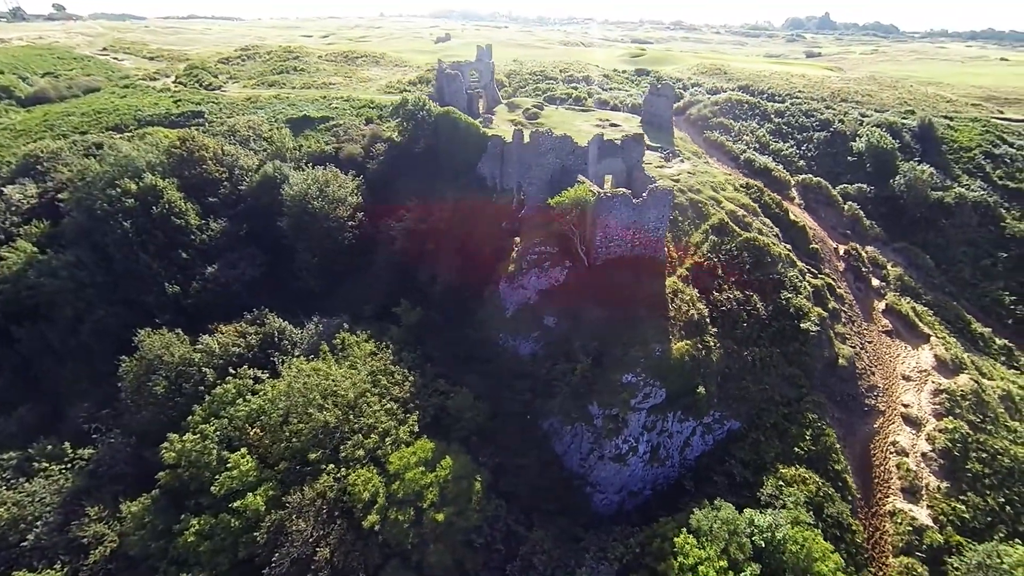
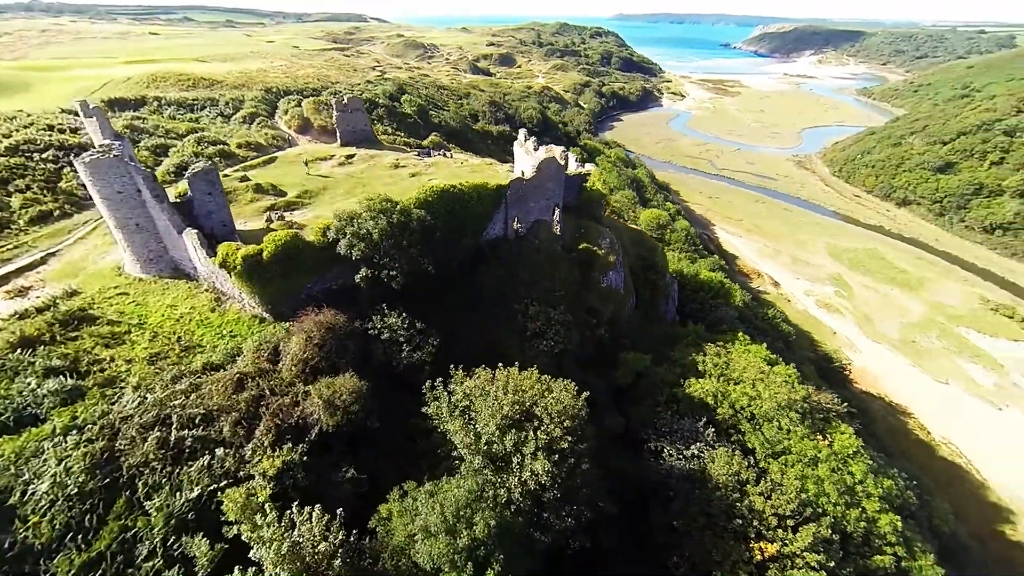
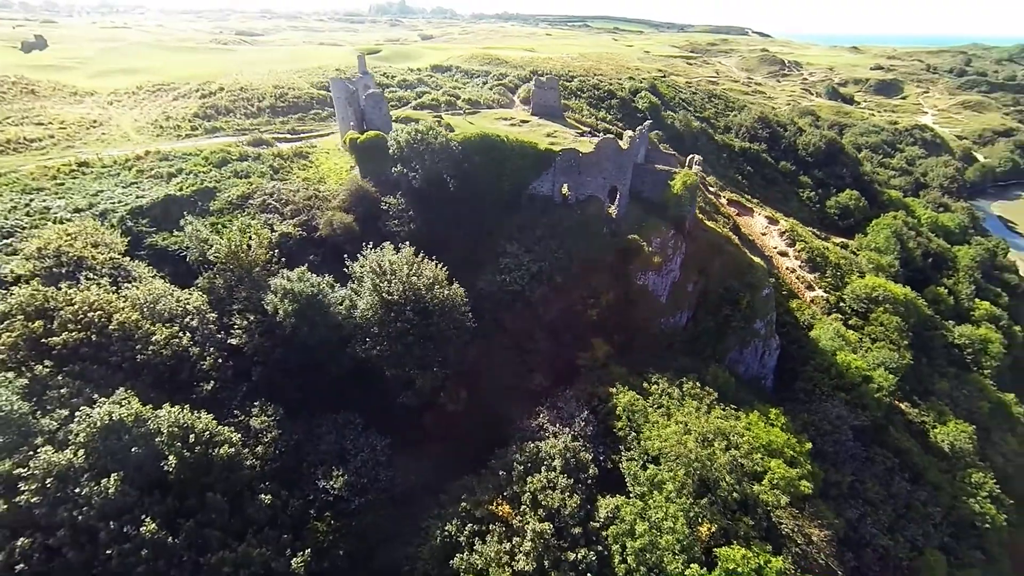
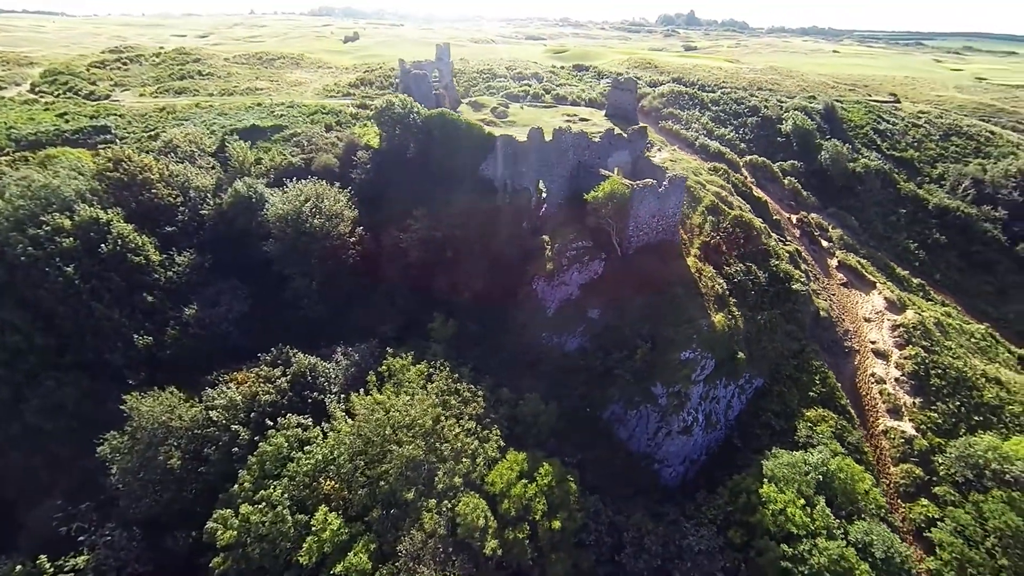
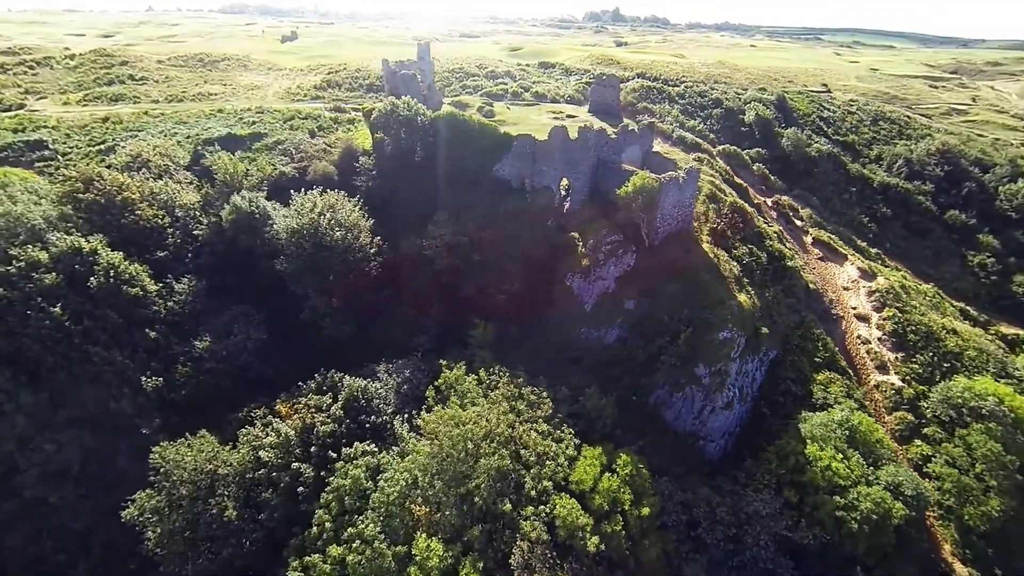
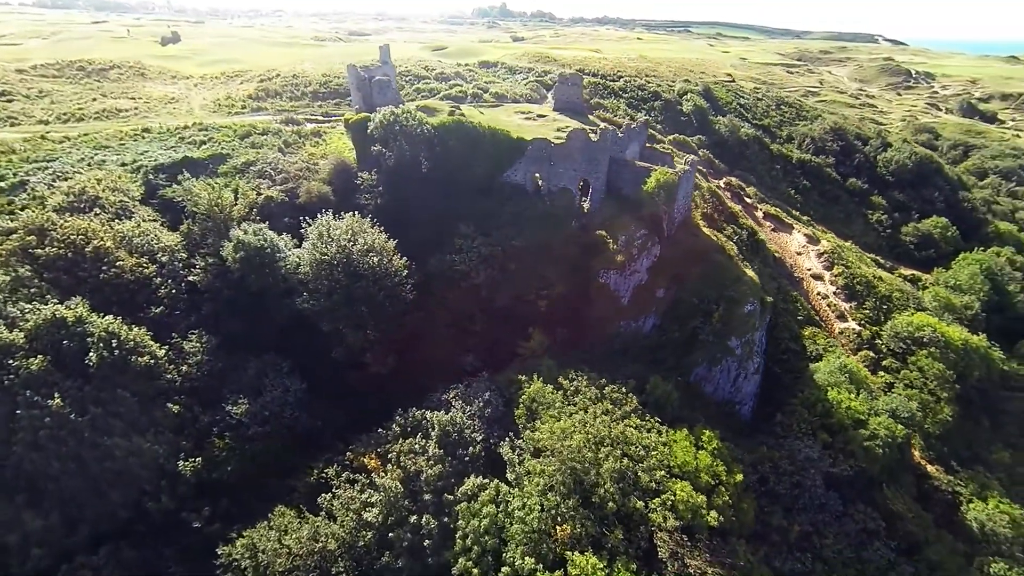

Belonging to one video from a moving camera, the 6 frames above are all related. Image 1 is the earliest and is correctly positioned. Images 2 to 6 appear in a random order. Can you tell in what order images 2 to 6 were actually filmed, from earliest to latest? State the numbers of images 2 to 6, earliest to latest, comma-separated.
4, 5, 6, 3, 2
